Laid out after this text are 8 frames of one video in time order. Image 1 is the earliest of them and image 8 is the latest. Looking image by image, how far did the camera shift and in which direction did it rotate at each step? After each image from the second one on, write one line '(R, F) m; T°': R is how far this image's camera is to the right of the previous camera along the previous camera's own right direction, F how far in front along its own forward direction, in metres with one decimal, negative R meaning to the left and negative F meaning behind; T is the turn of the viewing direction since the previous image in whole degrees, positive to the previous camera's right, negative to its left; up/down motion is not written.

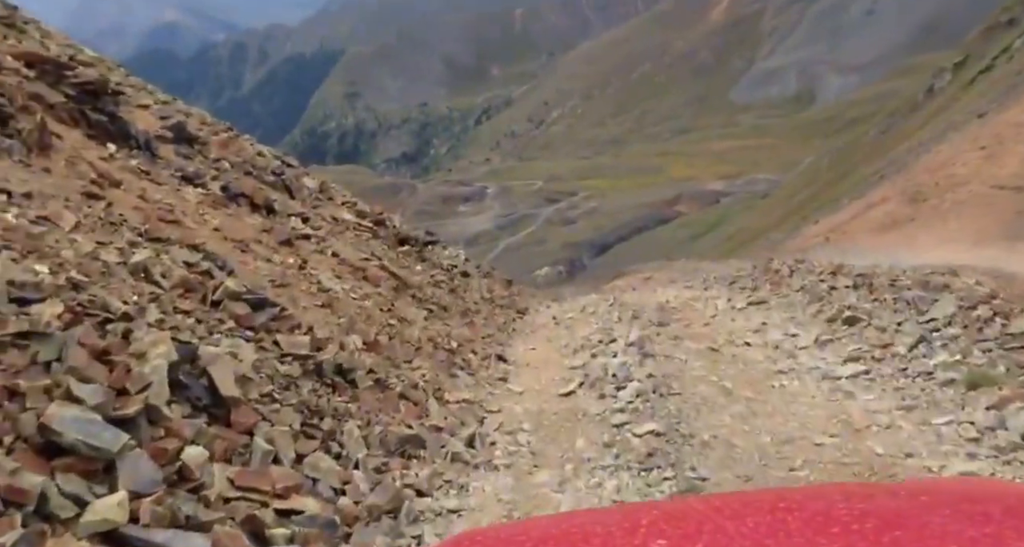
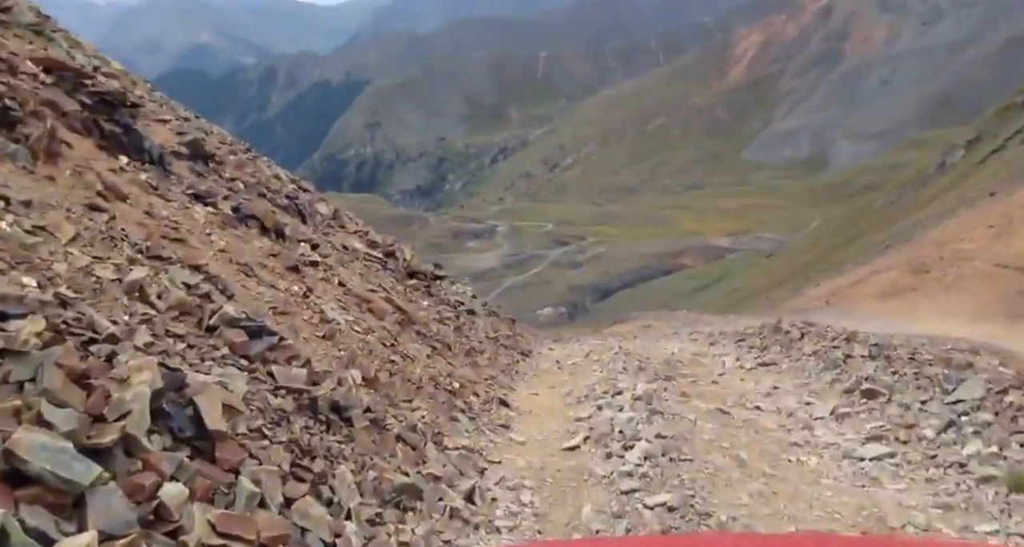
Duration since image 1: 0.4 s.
(-0.1, +0.2) m; 0°
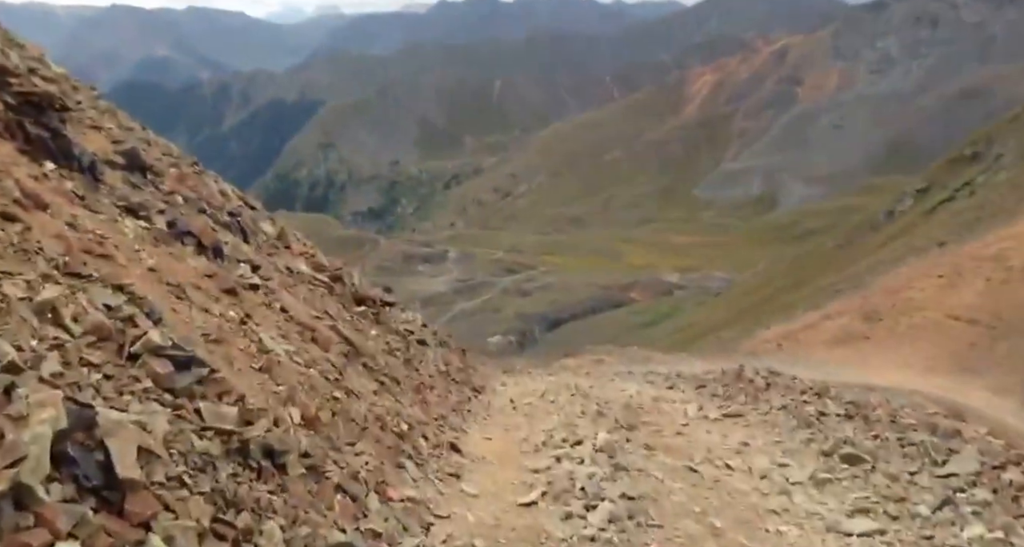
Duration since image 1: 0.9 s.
(0.0, +0.5) m; +3°
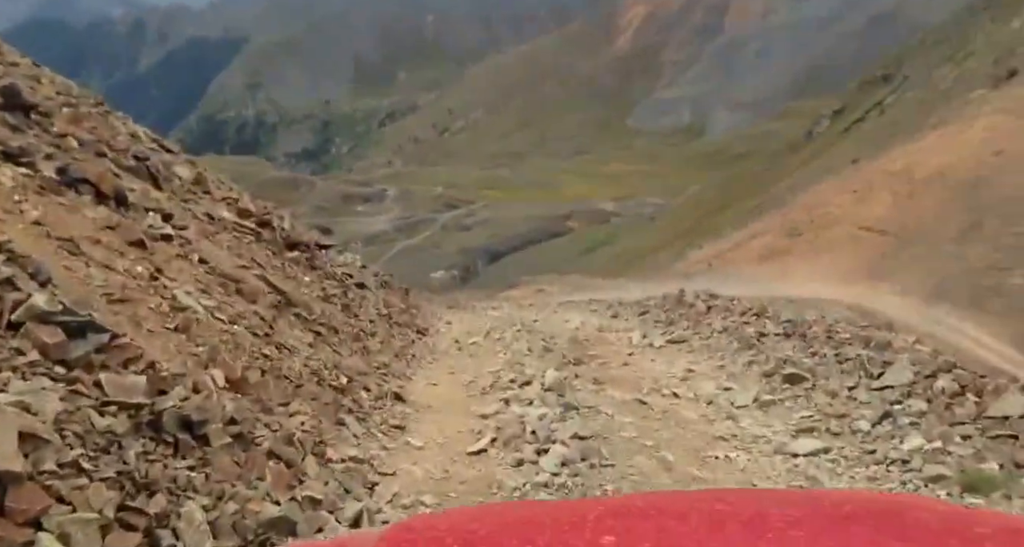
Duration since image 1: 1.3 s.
(0.0, +0.3) m; +3°
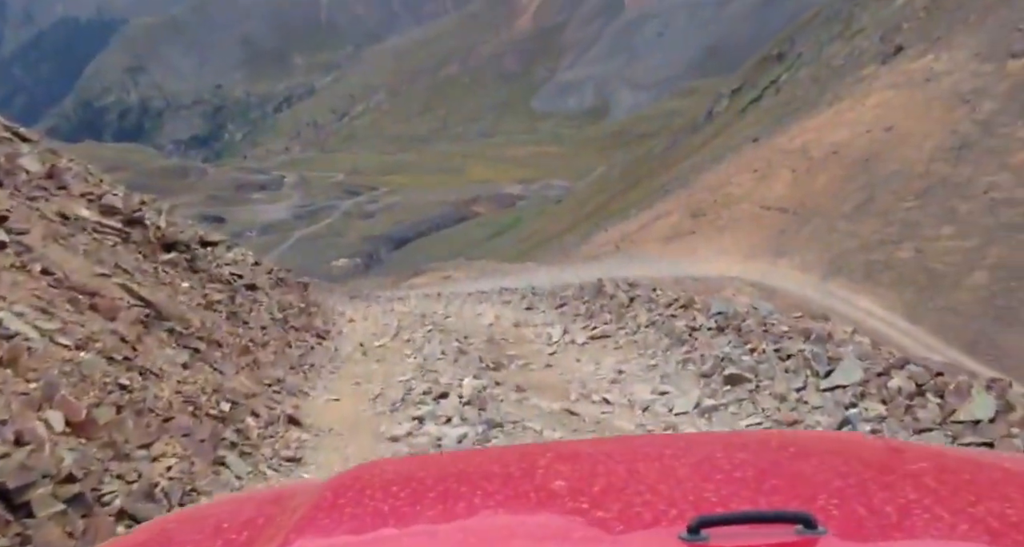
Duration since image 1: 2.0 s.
(0.0, +0.7) m; +5°
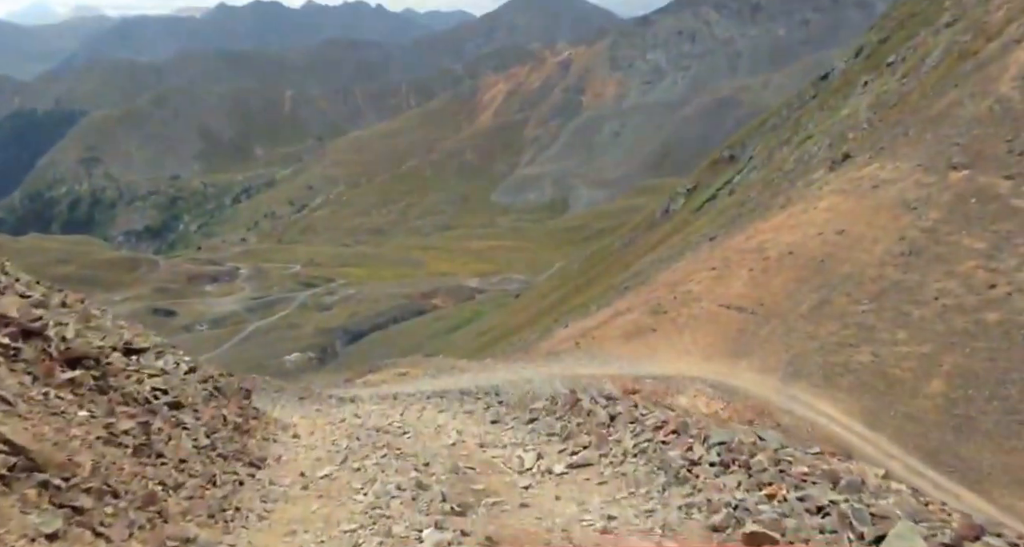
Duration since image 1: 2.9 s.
(-0.1, +1.1) m; +2°
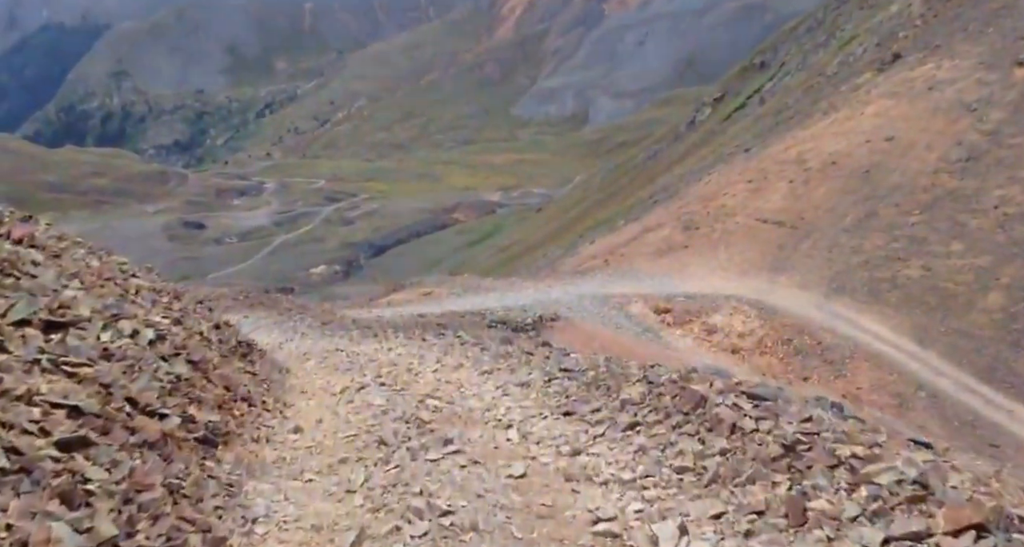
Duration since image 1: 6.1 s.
(-0.2, +2.7) m; -1°
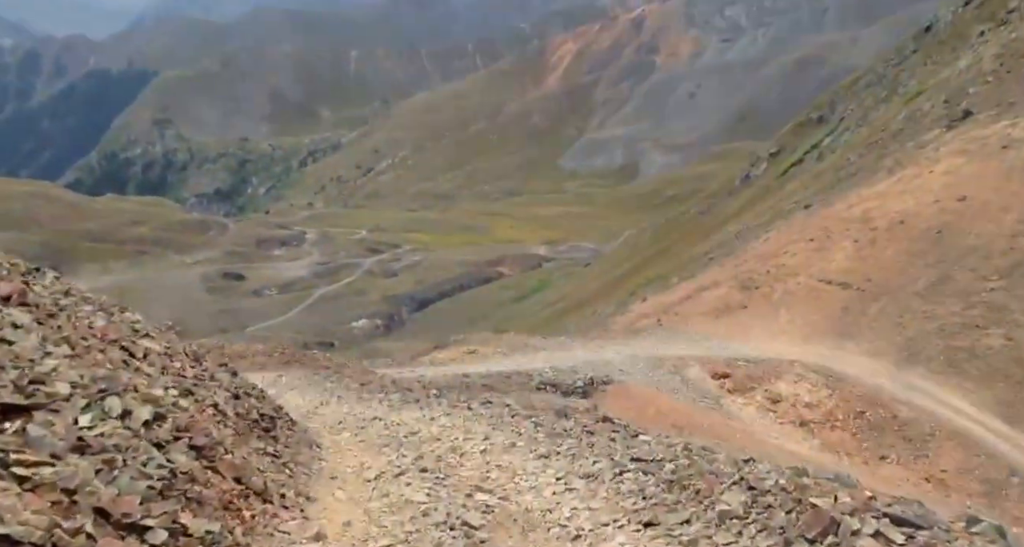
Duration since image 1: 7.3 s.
(-0.7, +4.4) m; -2°
